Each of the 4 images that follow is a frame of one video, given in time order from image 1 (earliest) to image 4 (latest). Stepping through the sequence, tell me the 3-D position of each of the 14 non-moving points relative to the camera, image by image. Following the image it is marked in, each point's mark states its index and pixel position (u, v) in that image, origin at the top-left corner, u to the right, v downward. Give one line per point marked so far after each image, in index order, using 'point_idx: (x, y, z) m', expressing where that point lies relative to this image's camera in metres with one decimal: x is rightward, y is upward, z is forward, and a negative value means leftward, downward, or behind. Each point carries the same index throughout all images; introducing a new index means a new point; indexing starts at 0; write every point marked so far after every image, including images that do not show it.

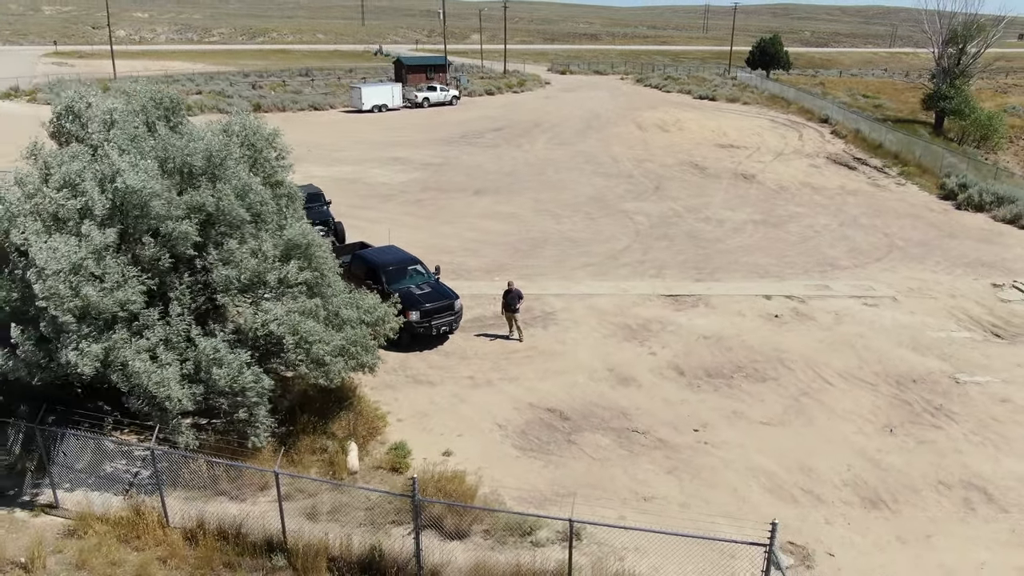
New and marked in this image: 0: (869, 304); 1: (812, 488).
0: (+7.3, -0.3, +15.9) m
1: (+3.9, -2.5, +9.9) m
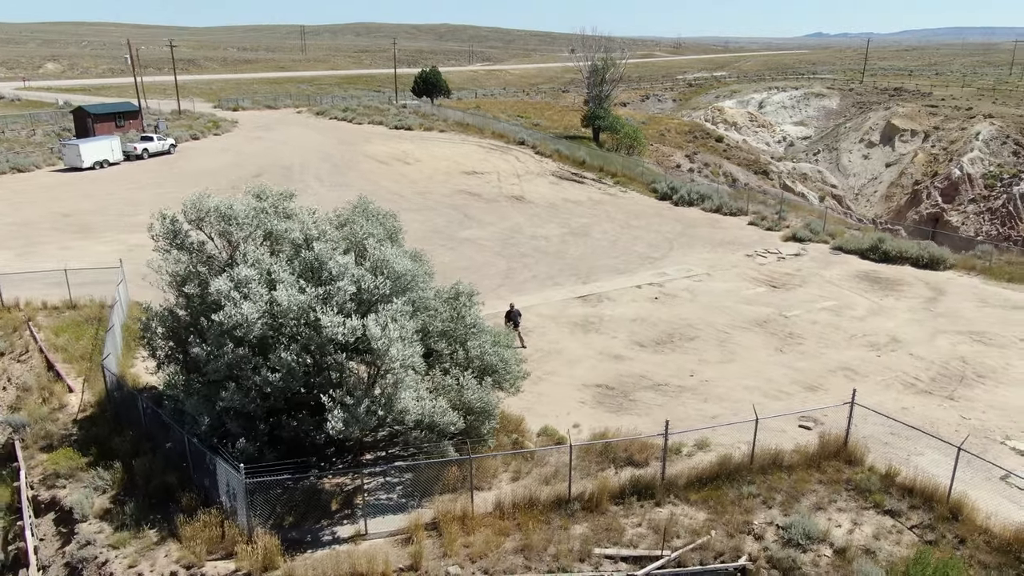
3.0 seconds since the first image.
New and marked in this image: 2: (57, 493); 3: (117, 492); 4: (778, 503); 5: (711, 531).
0: (+5.5, +0.2, +23.4) m
1: (+5.6, -2.1, +16.5) m
2: (-7.5, -3.4, +12.9) m
3: (-6.4, -3.3, +12.6) m
4: (+4.1, -3.3, +12.2) m
5: (+3.0, -3.6, +11.7) m
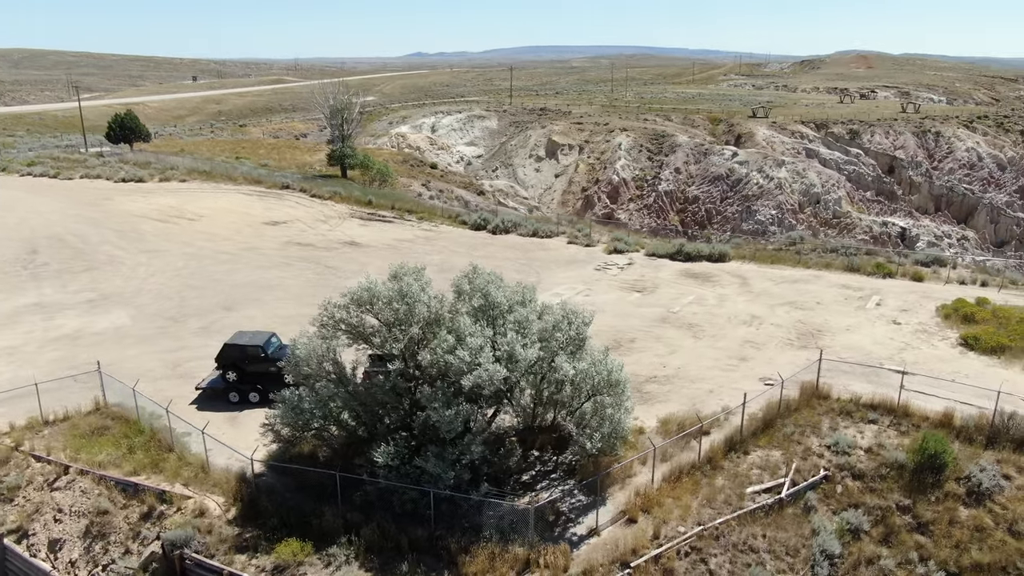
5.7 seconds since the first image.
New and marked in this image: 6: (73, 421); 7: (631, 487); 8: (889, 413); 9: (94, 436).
0: (+2.8, -0.3, +28.8) m
1: (+6.2, -2.2, +22.8) m
2: (-3.6, -5.1, +13.7) m
3: (-2.6, -4.9, +14.0) m
4: (+6.9, -3.4, +18.3) m
5: (+6.2, -3.8, +17.3) m
6: (-10.6, -3.2, +18.9) m
7: (+2.4, -4.1, +16.1) m
8: (+9.0, -3.0, +18.8) m
9: (-9.7, -3.5, +18.3) m
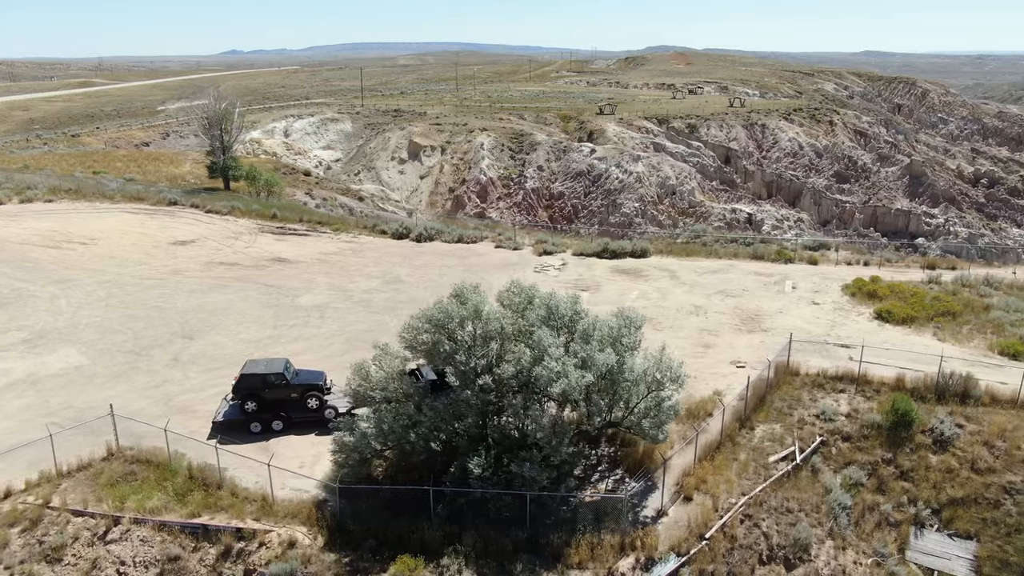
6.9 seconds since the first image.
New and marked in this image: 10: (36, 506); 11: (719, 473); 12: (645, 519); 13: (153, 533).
0: (+1.1, -0.3, +30.5) m
1: (+5.9, -2.0, +25.3) m
2: (-1.6, -5.6, +14.4) m
3: (-0.6, -5.3, +14.9) m
4: (+7.6, -3.2, +21.1) m
5: (+7.1, -3.7, +19.9) m
6: (-9.6, -4.2, +18.0) m
7: (+3.8, -4.2, +18.0) m
8: (+9.5, -2.7, +22.0) m
9: (-8.6, -4.4, +17.6) m
10: (-10.0, -4.6, +16.6) m
11: (+4.8, -4.2, +18.0) m
12: (+2.8, -4.9, +16.4) m
13: (-7.3, -5.0, +16.1) m
